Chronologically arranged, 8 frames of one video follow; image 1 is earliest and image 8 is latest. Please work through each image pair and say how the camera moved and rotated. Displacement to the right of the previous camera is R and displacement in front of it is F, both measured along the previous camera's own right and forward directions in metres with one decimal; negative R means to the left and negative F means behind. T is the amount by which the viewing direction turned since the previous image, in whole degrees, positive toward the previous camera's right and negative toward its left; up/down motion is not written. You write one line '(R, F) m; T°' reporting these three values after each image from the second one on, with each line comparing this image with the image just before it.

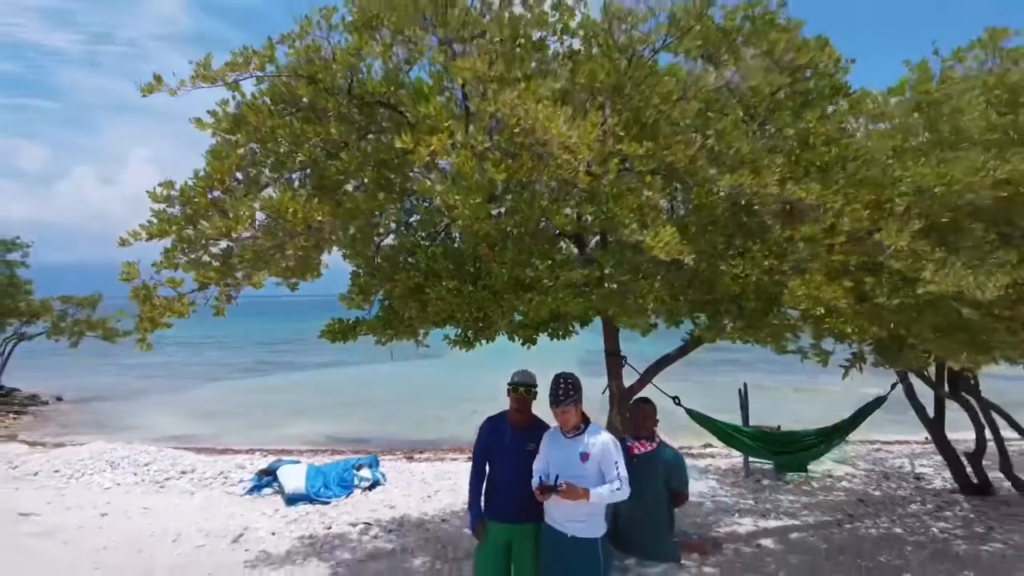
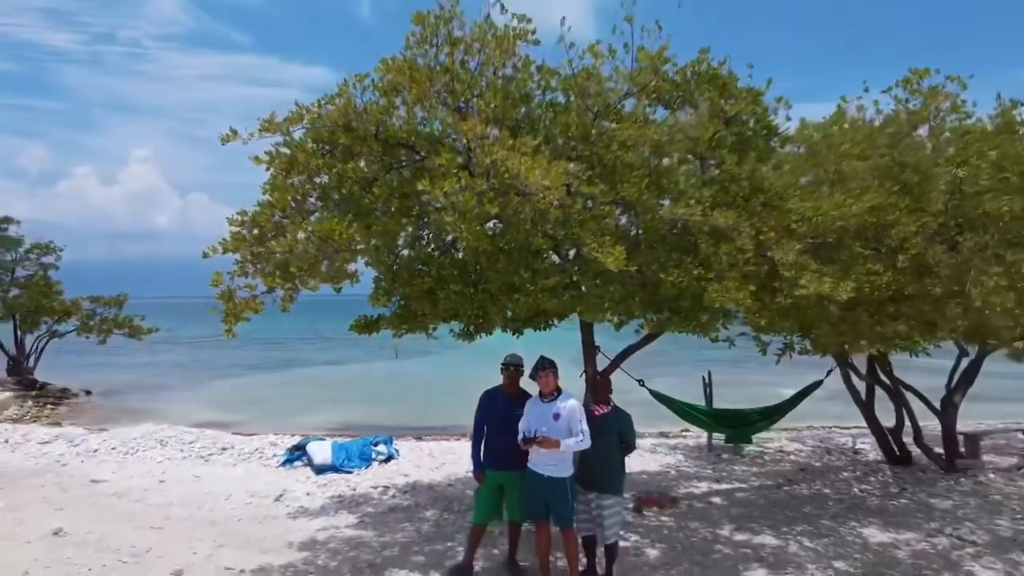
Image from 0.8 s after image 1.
(+0.1, -1.5) m; 0°
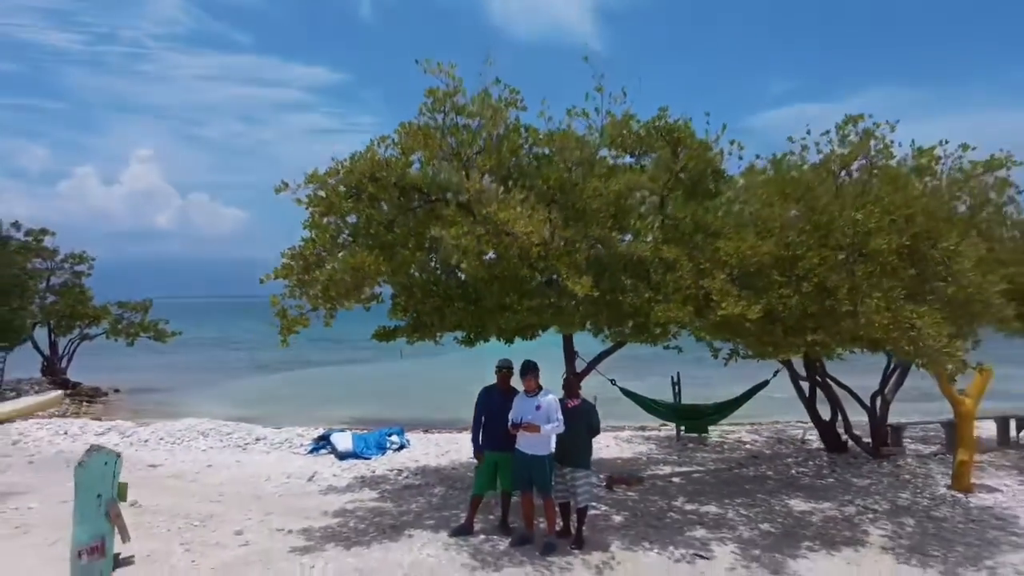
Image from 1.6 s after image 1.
(+0.1, -1.6) m; 0°
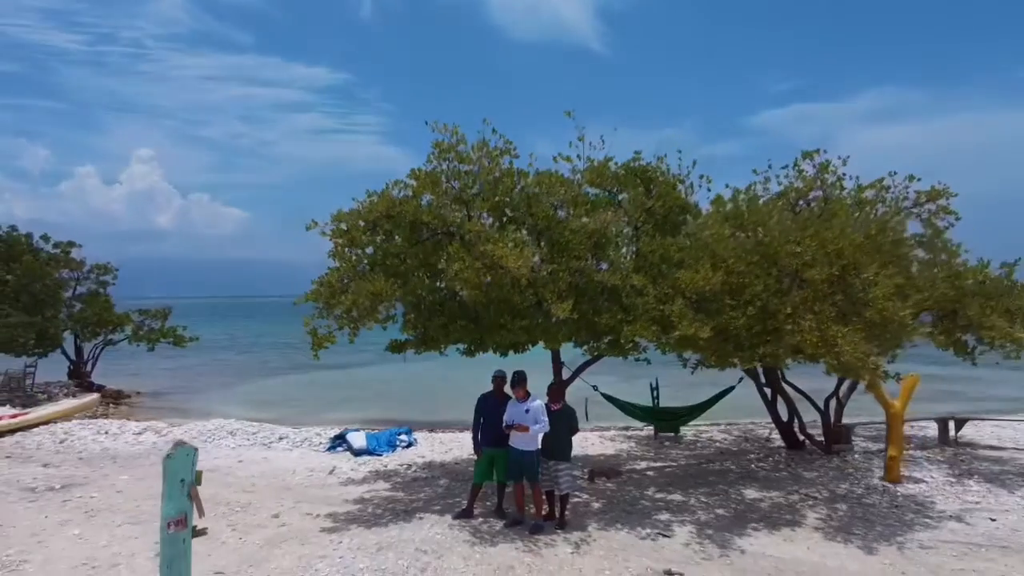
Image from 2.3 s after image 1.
(+0.1, -1.5) m; 0°
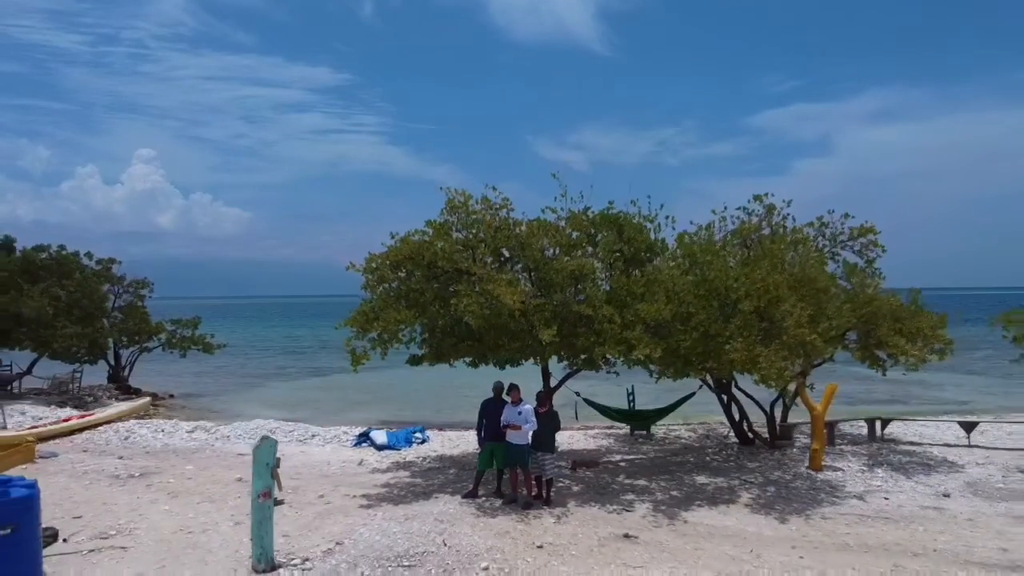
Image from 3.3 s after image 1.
(+0.1, -2.4) m; 0°
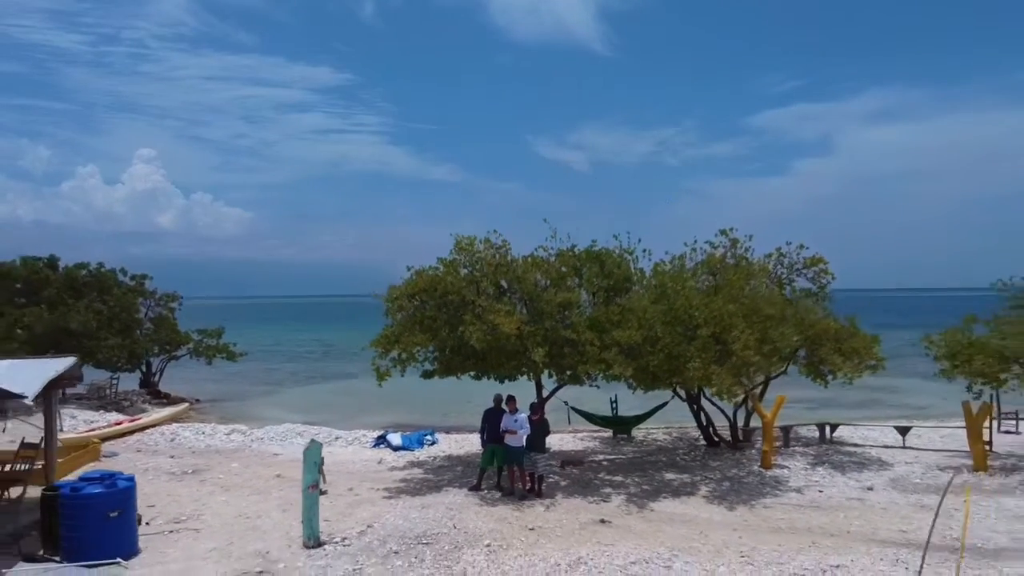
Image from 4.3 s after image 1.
(0.0, -2.3) m; 0°
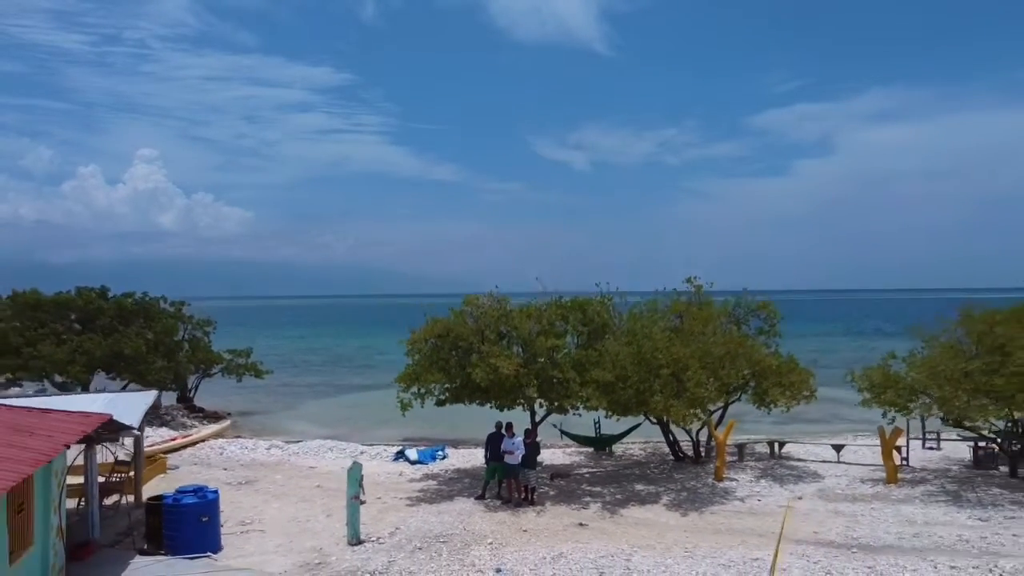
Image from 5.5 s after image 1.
(+0.1, -3.3) m; 0°
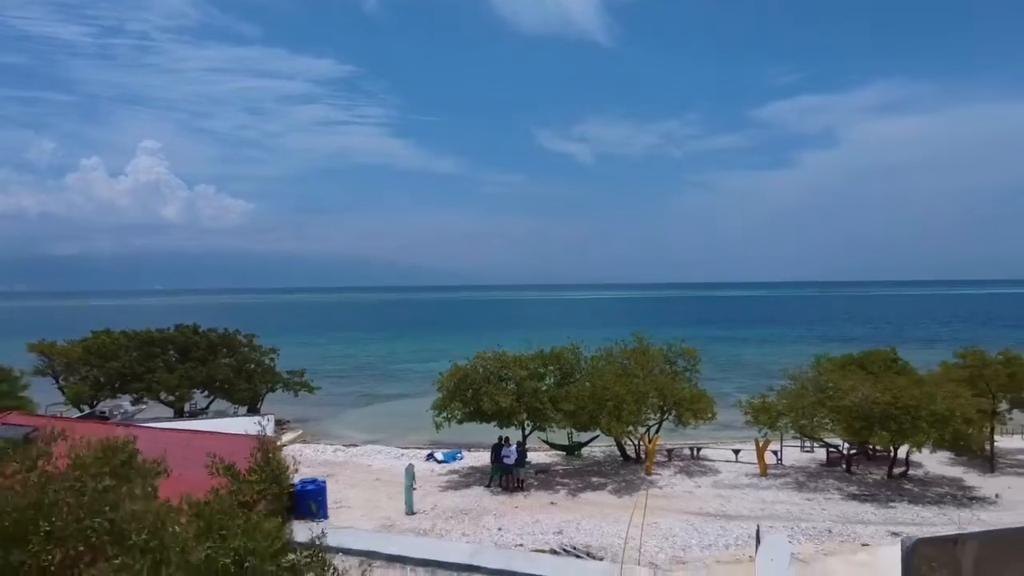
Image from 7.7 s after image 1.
(+0.2, -8.7) m; 0°
